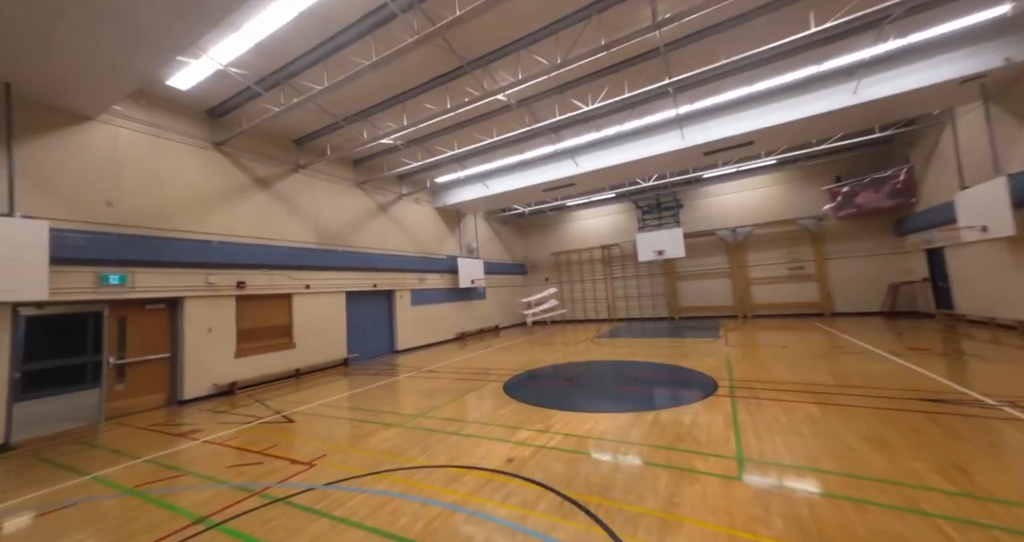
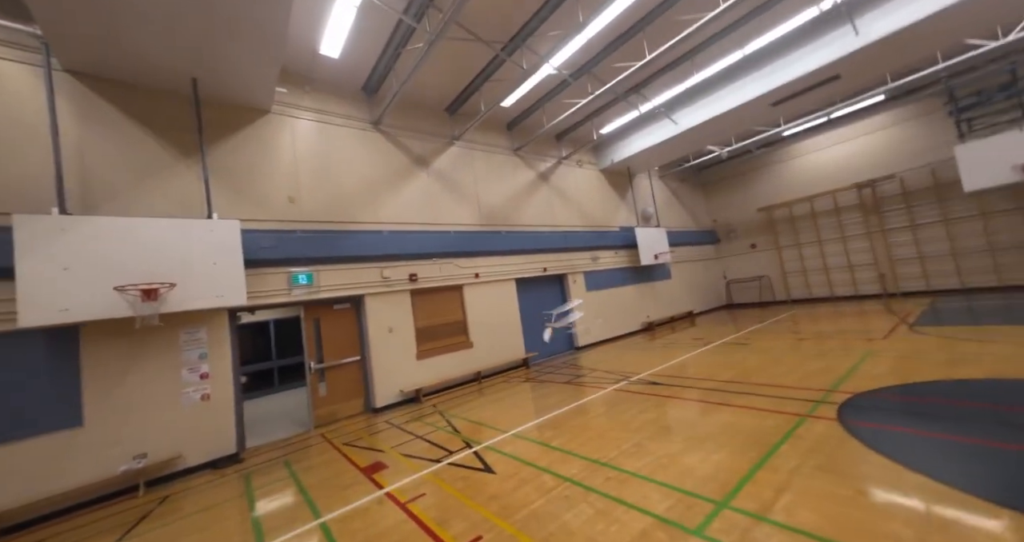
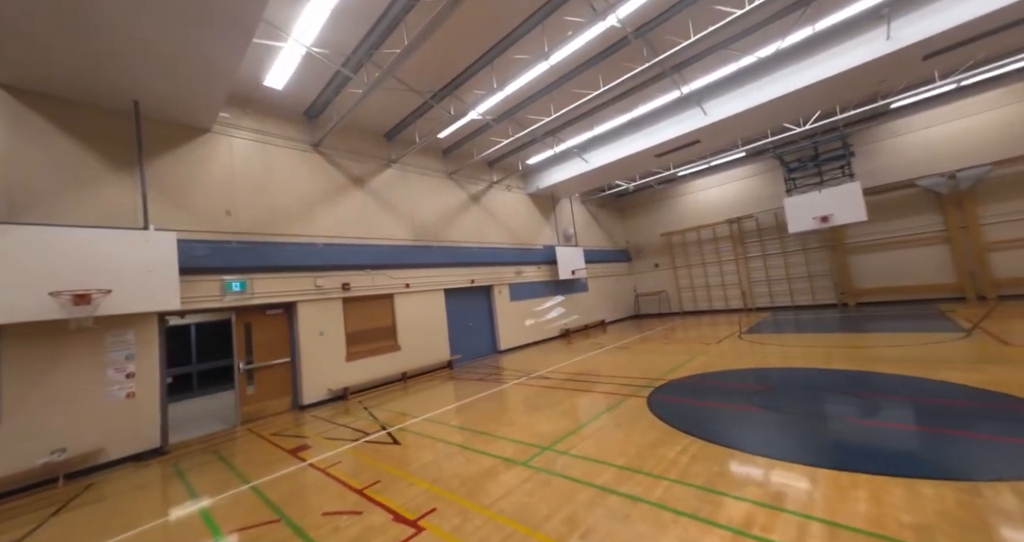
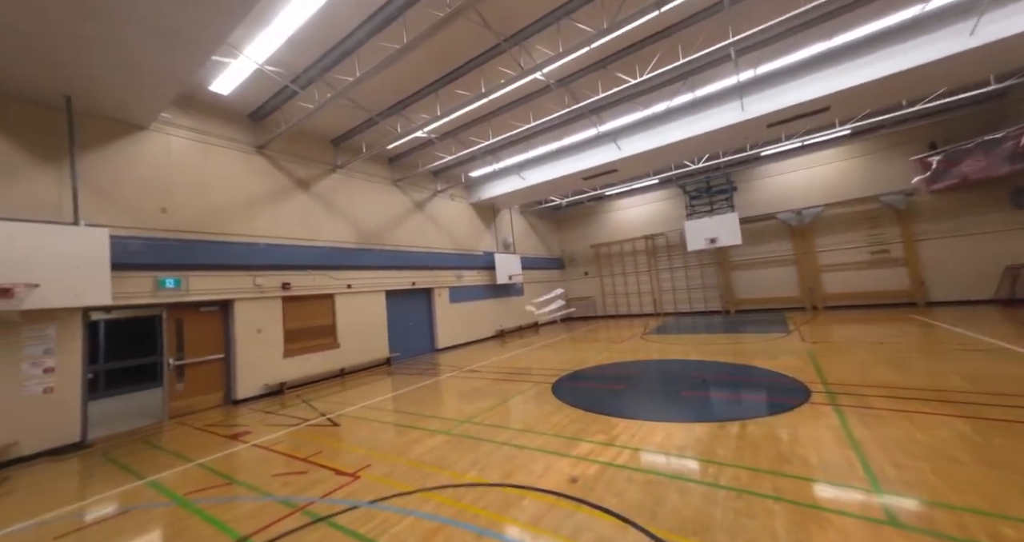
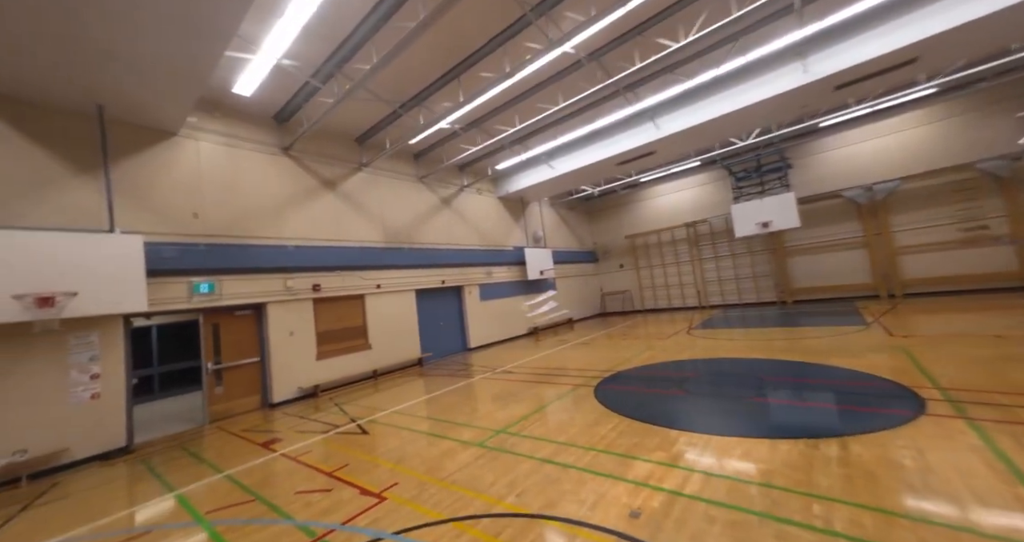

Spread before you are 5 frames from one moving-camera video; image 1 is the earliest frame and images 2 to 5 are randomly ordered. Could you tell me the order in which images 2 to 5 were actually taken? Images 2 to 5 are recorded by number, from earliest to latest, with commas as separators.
4, 5, 3, 2
